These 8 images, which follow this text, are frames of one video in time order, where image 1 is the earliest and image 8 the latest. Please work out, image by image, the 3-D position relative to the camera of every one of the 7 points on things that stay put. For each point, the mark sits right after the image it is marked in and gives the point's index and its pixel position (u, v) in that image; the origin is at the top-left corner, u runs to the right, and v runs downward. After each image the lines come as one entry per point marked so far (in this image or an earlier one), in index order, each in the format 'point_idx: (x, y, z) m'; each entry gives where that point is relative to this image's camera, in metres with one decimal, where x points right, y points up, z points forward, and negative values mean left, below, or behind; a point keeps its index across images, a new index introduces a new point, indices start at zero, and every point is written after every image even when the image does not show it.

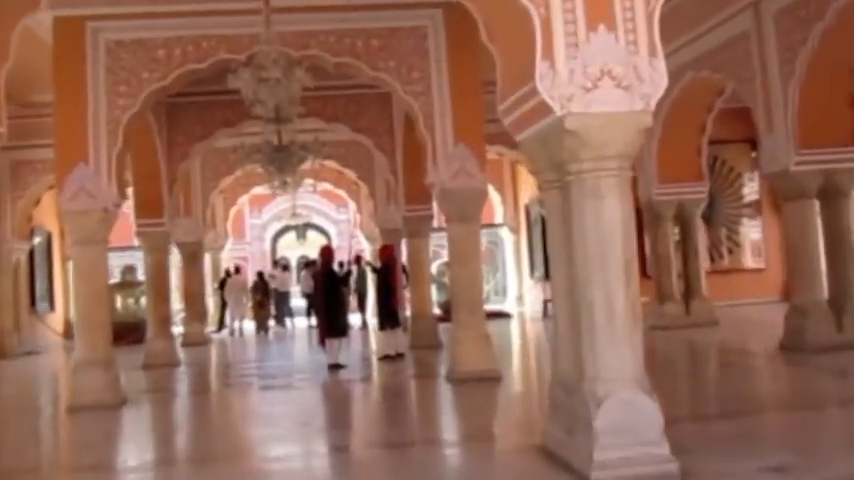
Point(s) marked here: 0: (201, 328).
0: (-5.5, -2.2, +14.5) m
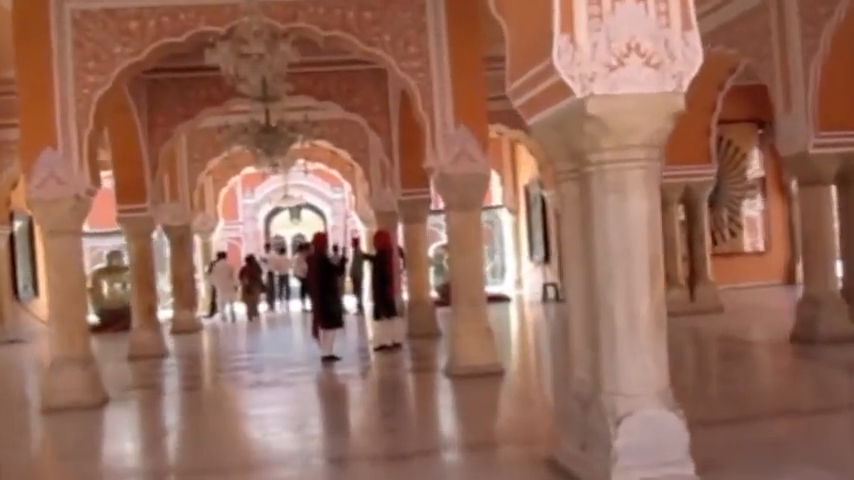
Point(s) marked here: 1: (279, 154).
0: (-5.6, -1.8, +13.9) m
1: (-2.7, +1.6, +10.7) m
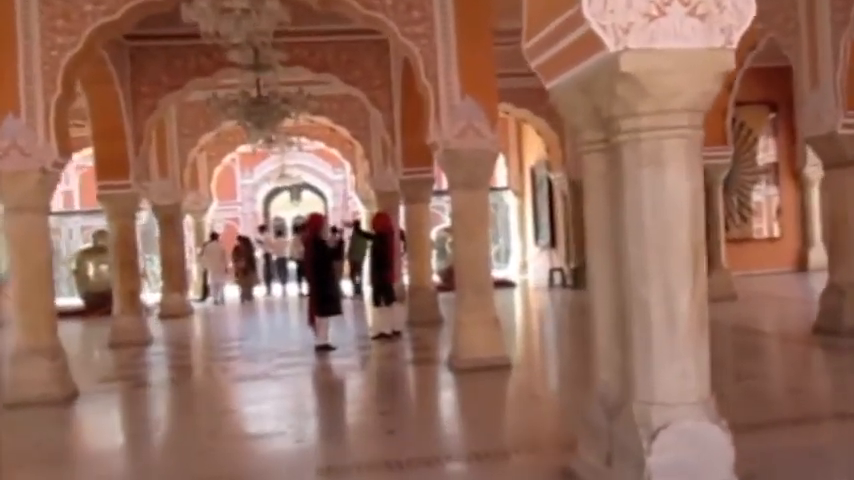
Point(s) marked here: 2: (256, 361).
0: (-5.5, -1.3, +13.4) m
1: (-2.6, +1.9, +10.1) m
2: (-2.6, -1.8, +9.0) m
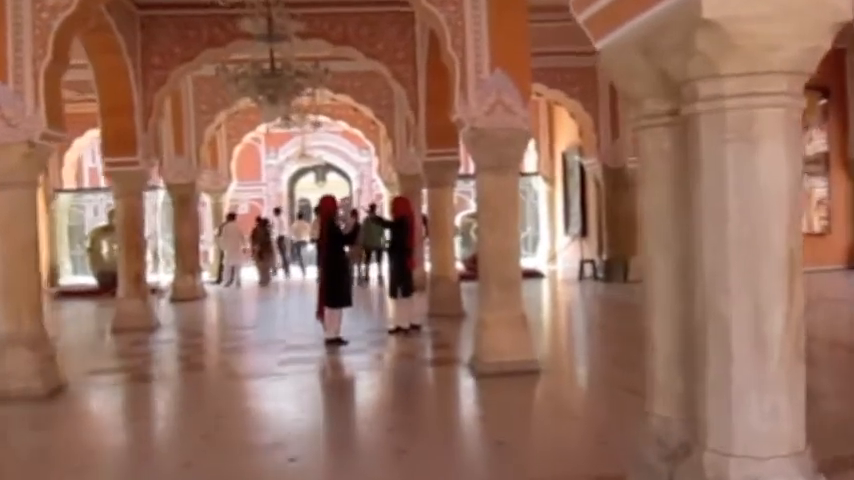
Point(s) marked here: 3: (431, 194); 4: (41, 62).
0: (-5.1, -0.9, +12.9) m
1: (-2.2, +2.2, +9.4) m
2: (-2.3, -1.6, +8.4) m
3: (+0.1, +0.8, +10.1) m
4: (-4.2, +1.9, +6.4) m
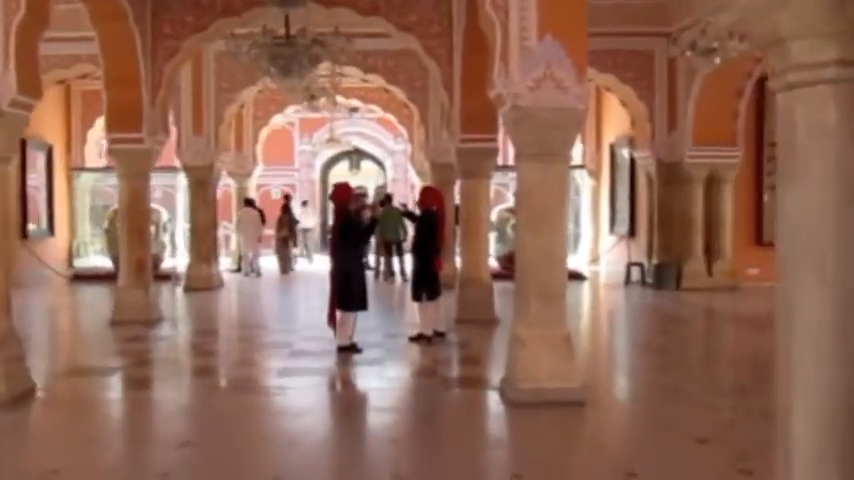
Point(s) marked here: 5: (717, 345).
0: (-4.4, -0.6, +12.2) m
1: (-1.7, +2.3, +8.4) m
2: (-2.0, -1.5, +7.5) m
3: (+0.6, +0.8, +9.1) m
4: (-3.8, +2.1, +5.6) m
5: (+4.4, -1.6, +9.2) m
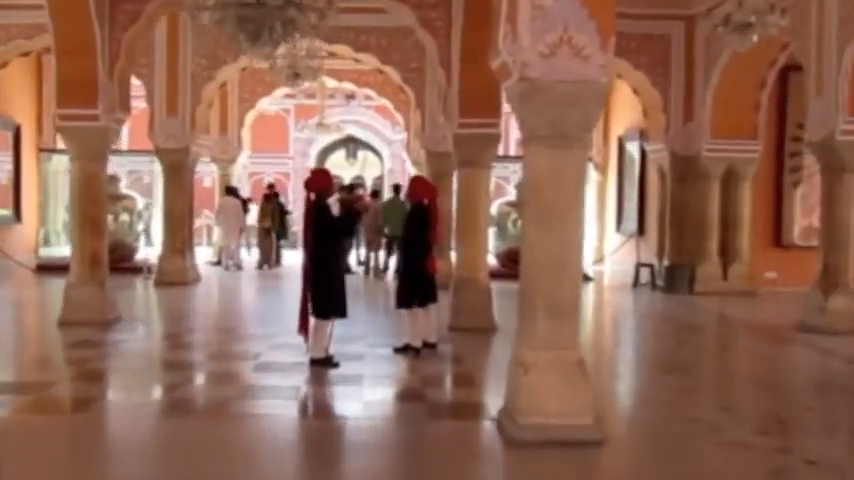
0: (-4.6, -0.4, +11.2) m
1: (-1.8, +2.4, +7.4) m
2: (-2.1, -1.4, +6.6) m
3: (+0.5, +0.9, +8.0) m
4: (-3.9, +2.2, +4.6) m
5: (+4.2, -1.6, +8.2) m
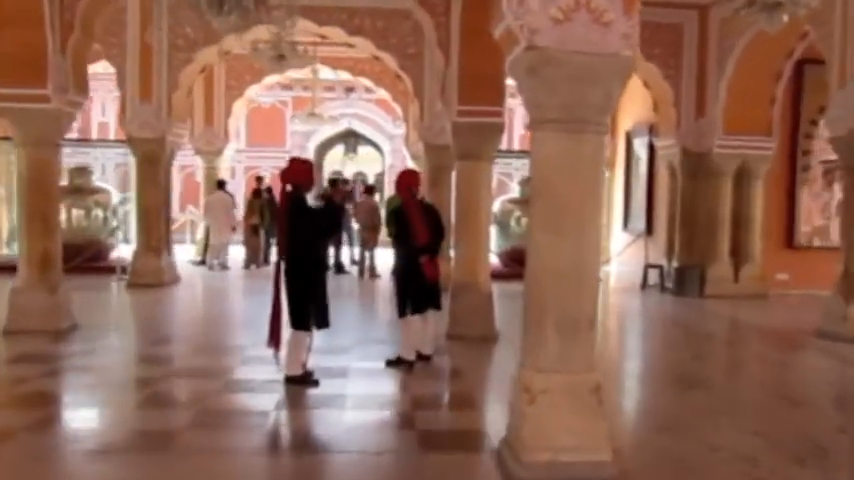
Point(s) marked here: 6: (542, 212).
0: (-4.6, -0.4, +10.5) m
1: (-1.9, +2.4, +6.6) m
2: (-2.2, -1.4, +5.8) m
3: (+0.4, +0.9, +7.3) m
4: (-4.0, +2.2, +3.8) m
5: (+4.2, -1.7, +7.5) m
6: (+0.8, +0.2, +3.9) m
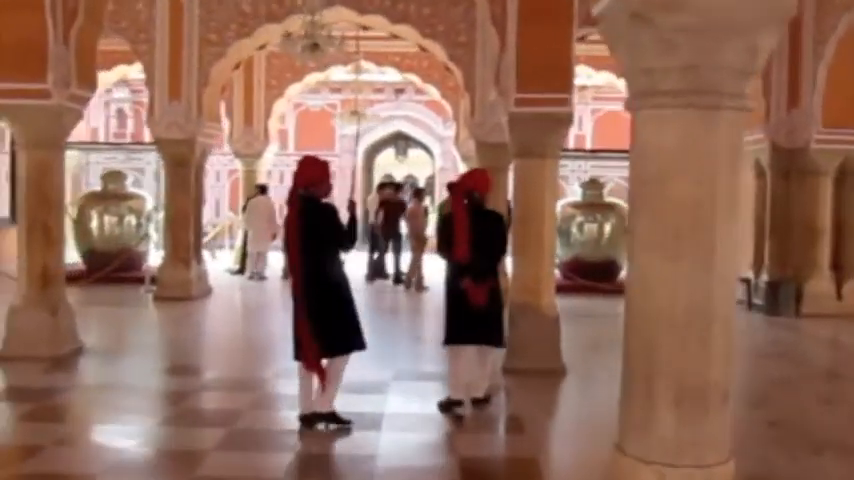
0: (-3.8, -0.5, +9.7) m
1: (-1.4, +2.2, +5.6) m
2: (-1.8, -1.5, +4.8) m
3: (+0.9, +0.7, +6.1) m
4: (-3.7, +2.1, +3.0) m
5: (+4.7, -1.8, +6.0) m
6: (+1.0, +0.1, +2.7) m
